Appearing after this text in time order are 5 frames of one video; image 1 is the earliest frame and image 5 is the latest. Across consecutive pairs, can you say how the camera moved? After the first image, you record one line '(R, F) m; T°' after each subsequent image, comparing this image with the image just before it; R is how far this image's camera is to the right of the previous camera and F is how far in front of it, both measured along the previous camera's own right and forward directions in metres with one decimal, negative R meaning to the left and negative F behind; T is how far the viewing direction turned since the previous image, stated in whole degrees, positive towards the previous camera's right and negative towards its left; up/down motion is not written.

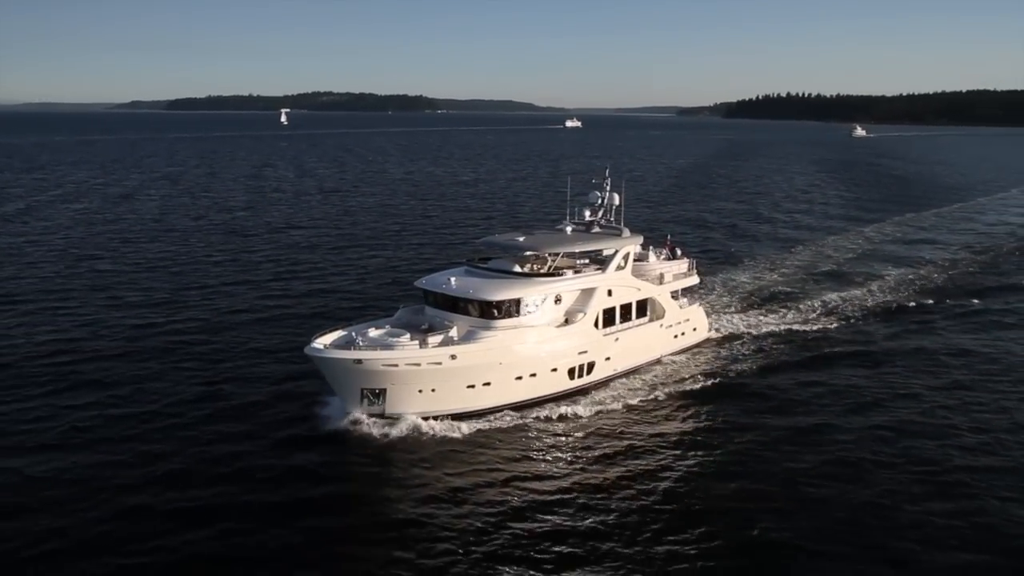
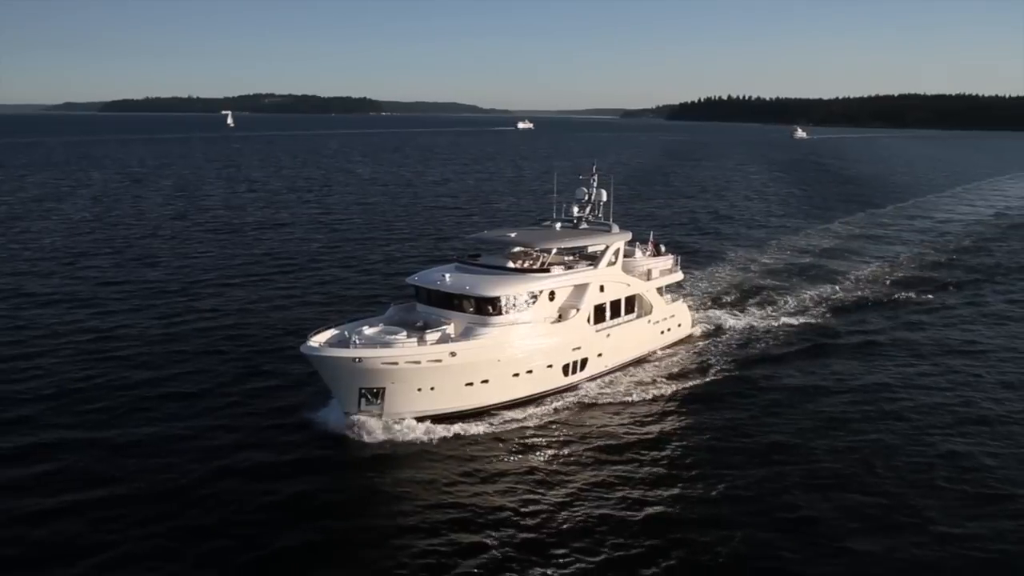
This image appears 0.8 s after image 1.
(-1.4, +0.3) m; +4°
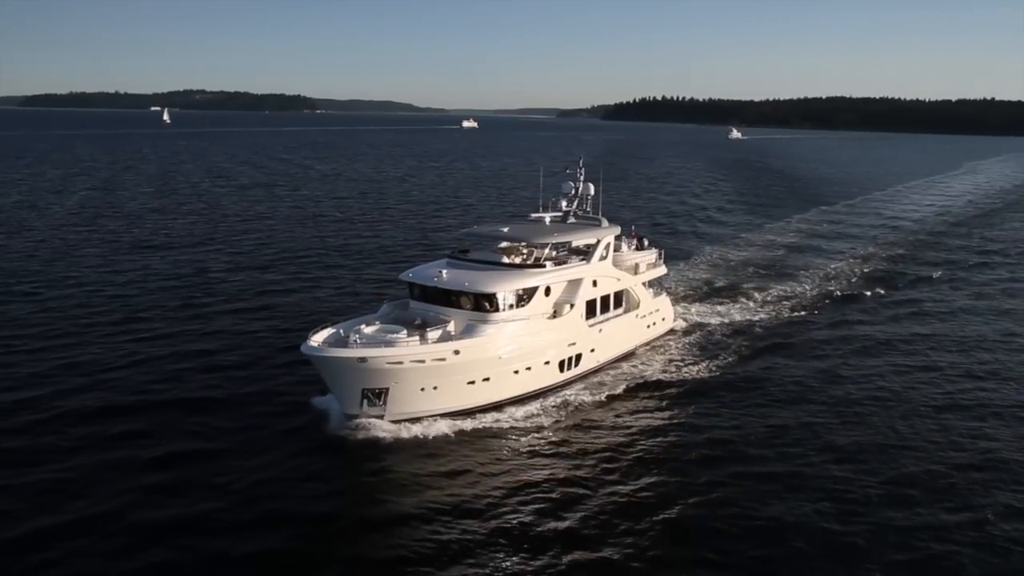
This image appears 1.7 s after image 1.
(-1.7, +0.4) m; +4°
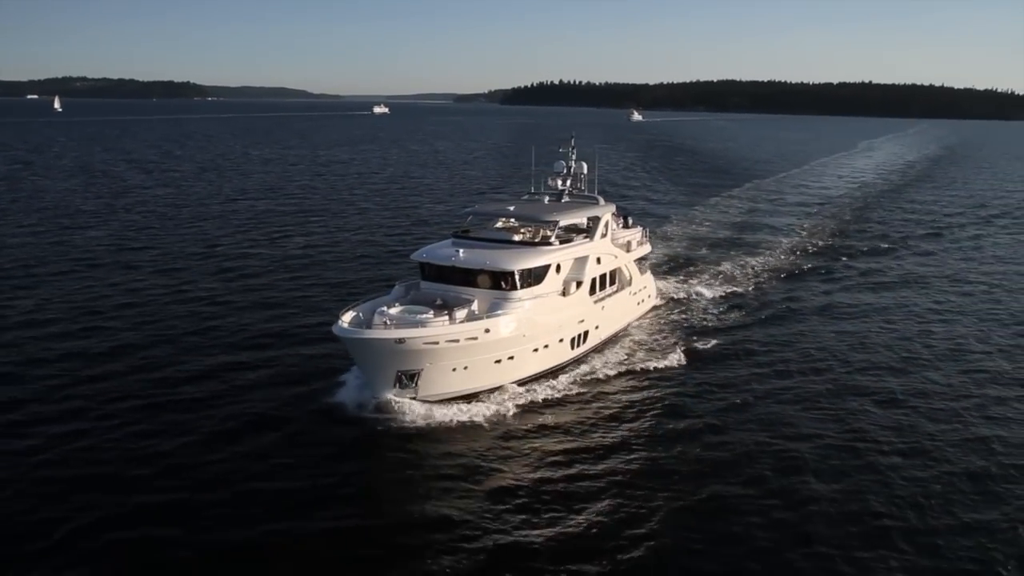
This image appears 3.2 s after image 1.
(-3.1, +0.5) m; +6°
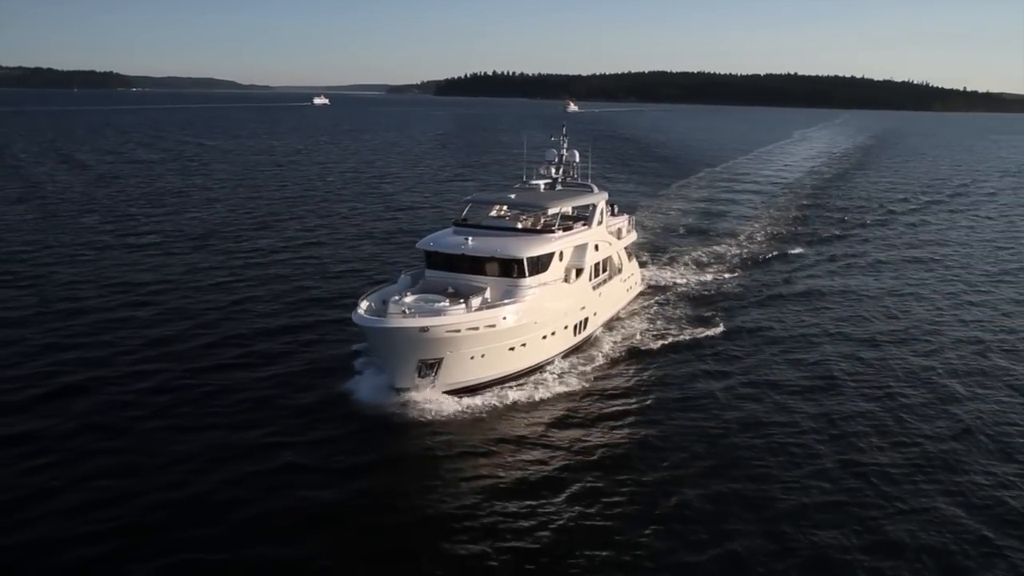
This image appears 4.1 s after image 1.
(-2.0, +0.1) m; +4°
